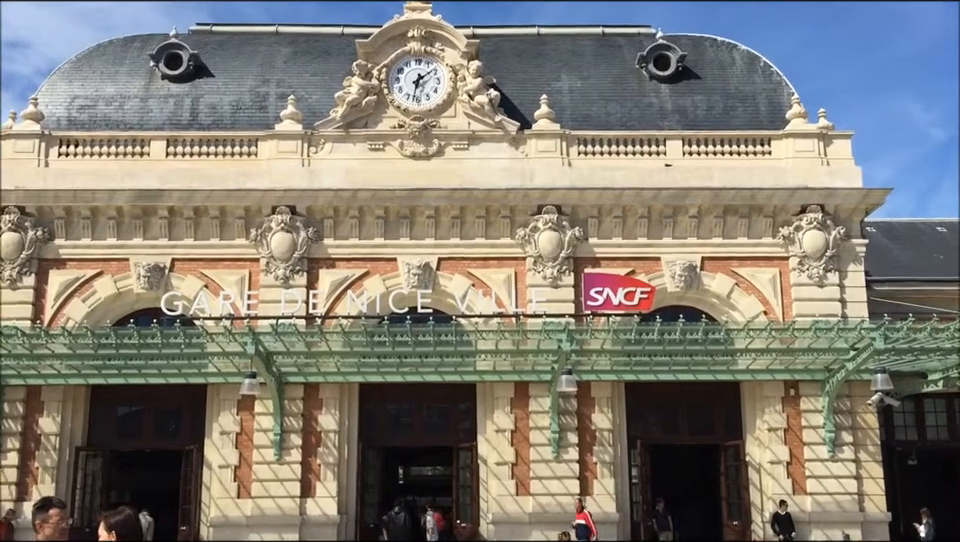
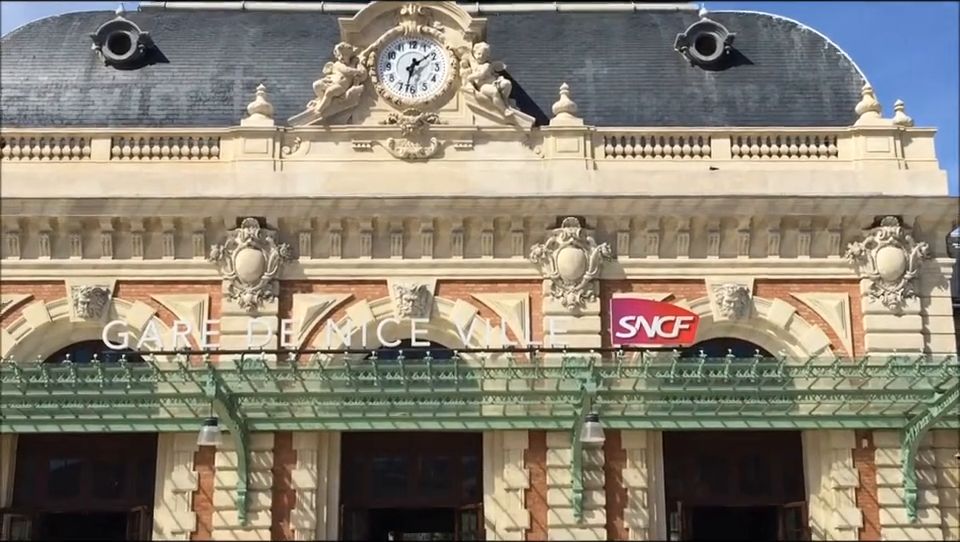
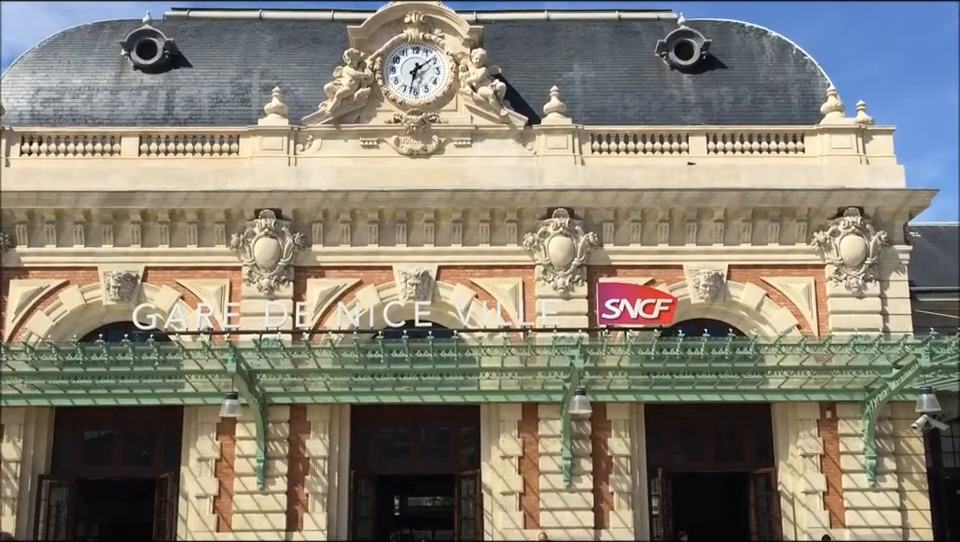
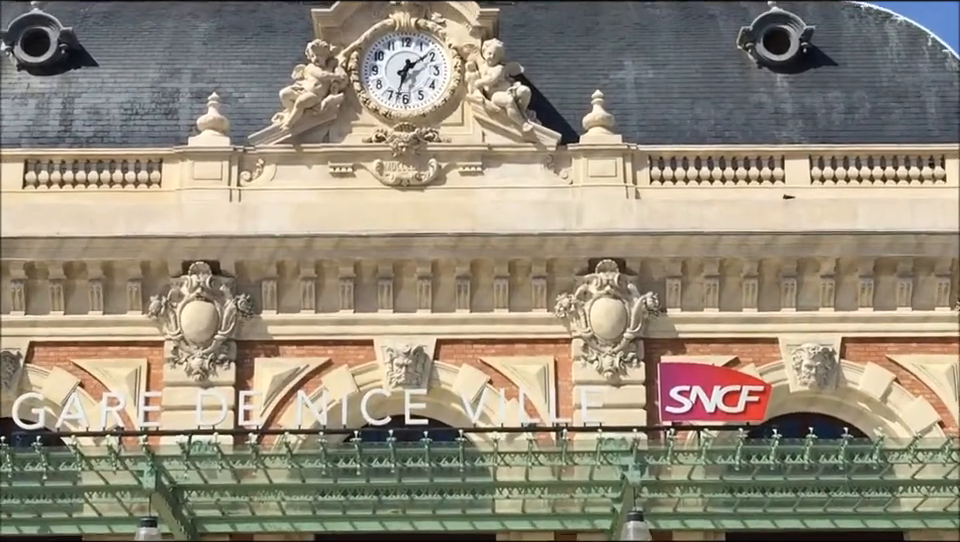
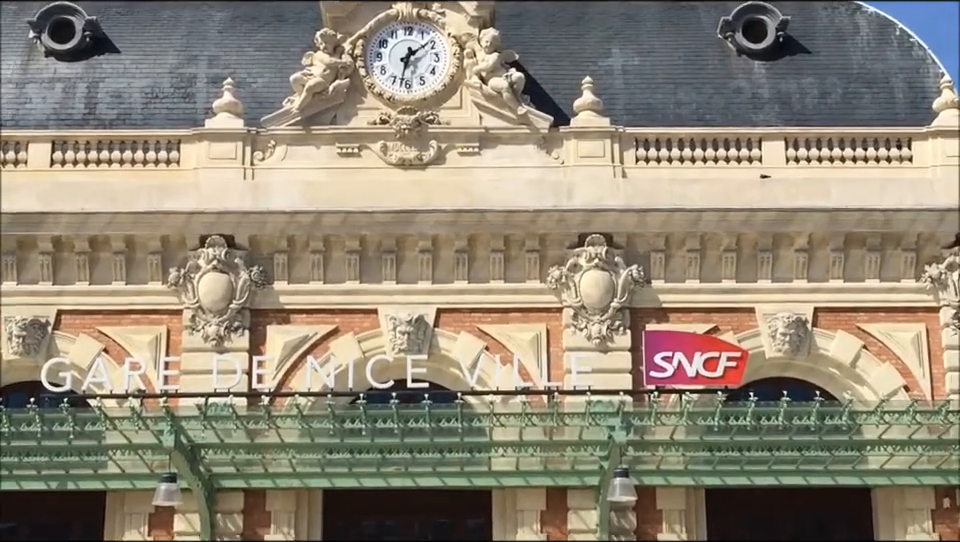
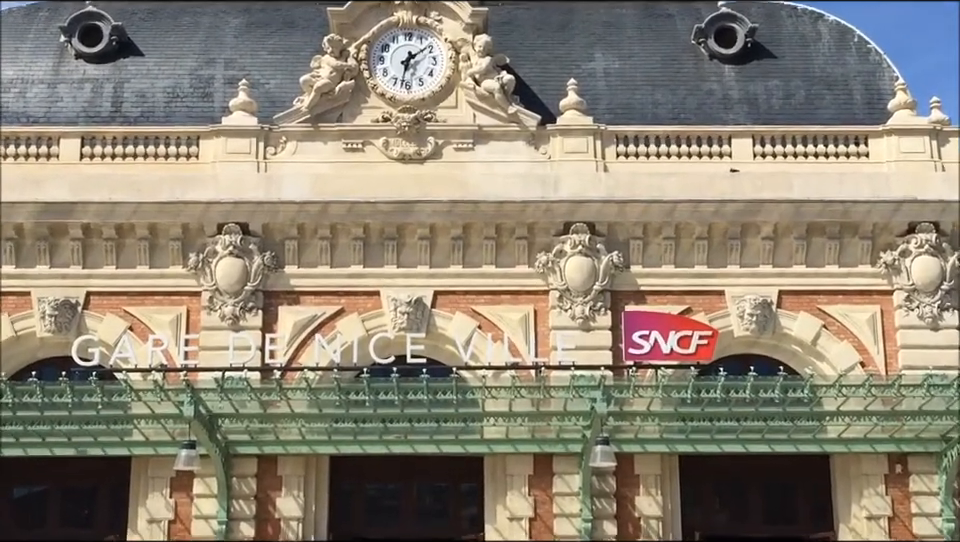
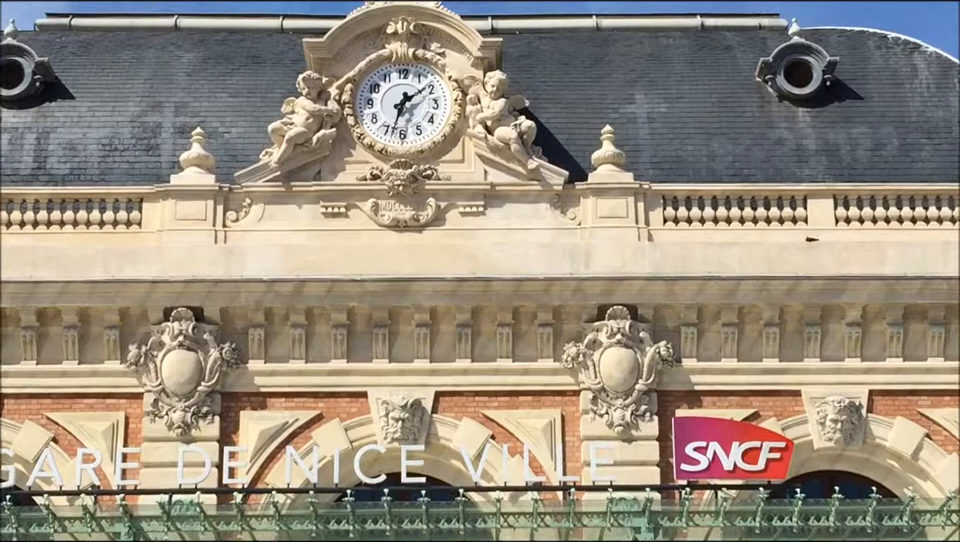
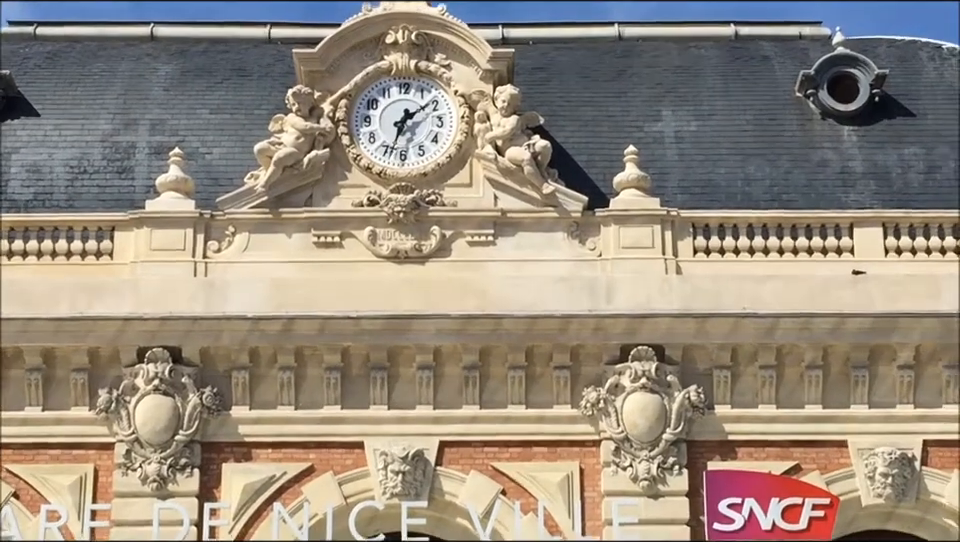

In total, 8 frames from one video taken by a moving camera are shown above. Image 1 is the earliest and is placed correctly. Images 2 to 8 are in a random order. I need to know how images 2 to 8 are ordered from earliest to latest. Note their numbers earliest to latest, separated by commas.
3, 2, 6, 5, 4, 7, 8
